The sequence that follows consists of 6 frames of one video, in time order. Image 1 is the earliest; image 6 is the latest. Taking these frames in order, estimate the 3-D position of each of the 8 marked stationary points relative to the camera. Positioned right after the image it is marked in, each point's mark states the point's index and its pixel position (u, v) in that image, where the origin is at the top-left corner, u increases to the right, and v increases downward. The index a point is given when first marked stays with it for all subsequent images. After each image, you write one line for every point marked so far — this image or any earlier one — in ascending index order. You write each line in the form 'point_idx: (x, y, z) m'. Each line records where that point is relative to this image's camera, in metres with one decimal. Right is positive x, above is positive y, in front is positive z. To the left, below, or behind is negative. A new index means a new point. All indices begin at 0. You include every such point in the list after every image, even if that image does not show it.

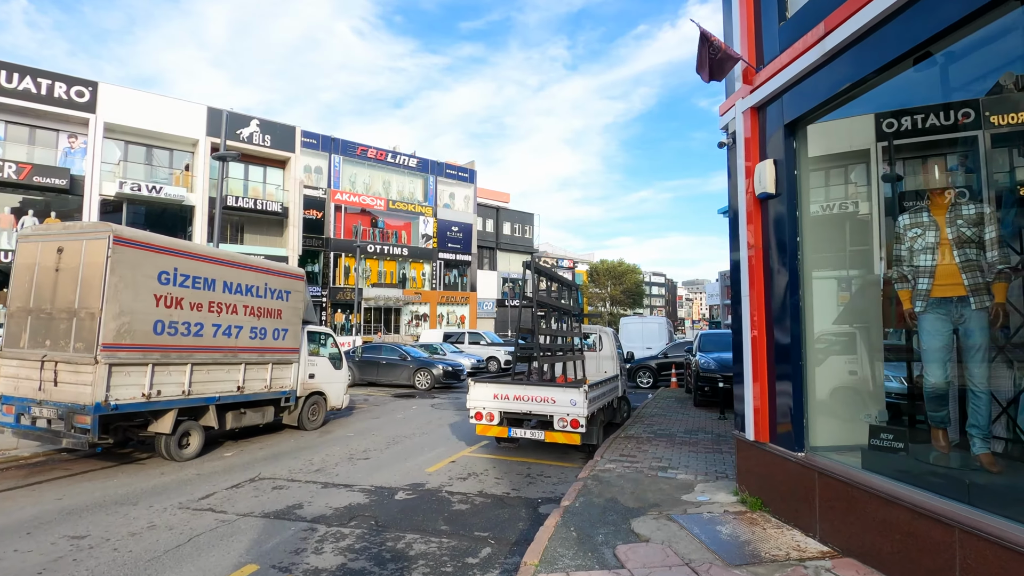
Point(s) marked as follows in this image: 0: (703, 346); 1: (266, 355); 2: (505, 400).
0: (+4.7, -1.4, +13.8) m
1: (-4.0, -1.1, +9.2) m
2: (-0.1, -1.5, +7.7) m
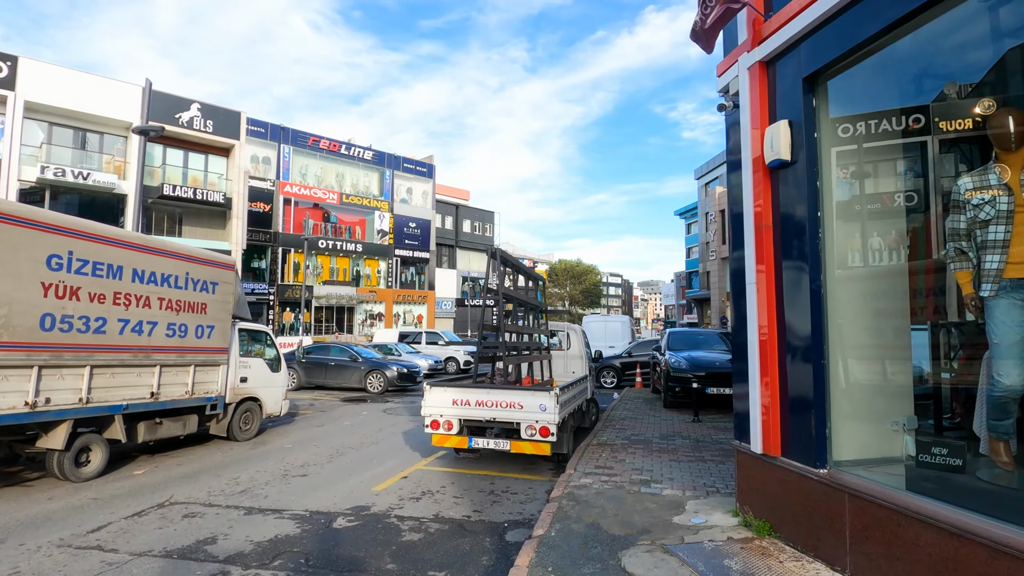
0: (+3.7, -1.3, +13.2) m
1: (-4.6, -1.0, +8.0) m
2: (-0.6, -1.4, +6.7) m
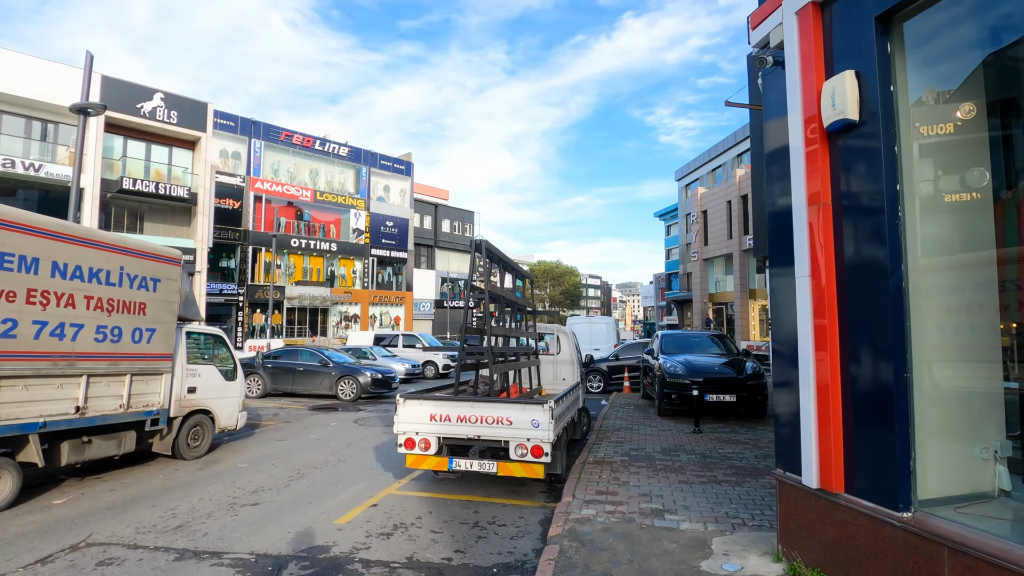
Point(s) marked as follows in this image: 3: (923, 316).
0: (+3.4, -1.3, +12.4) m
1: (-4.7, -0.9, +6.9) m
2: (-0.7, -1.4, +5.8) m
3: (+2.3, -0.1, +3.2) m
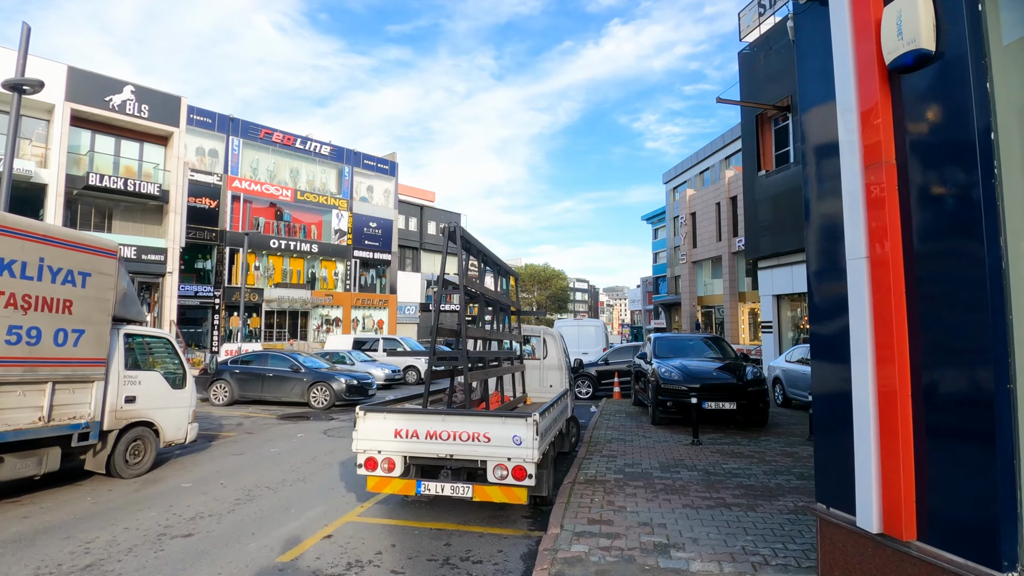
0: (+3.0, -1.3, +11.6) m
1: (-4.9, -0.9, +6.0) m
2: (-0.9, -1.3, +5.0) m
3: (+2.2, -0.1, +2.4) m
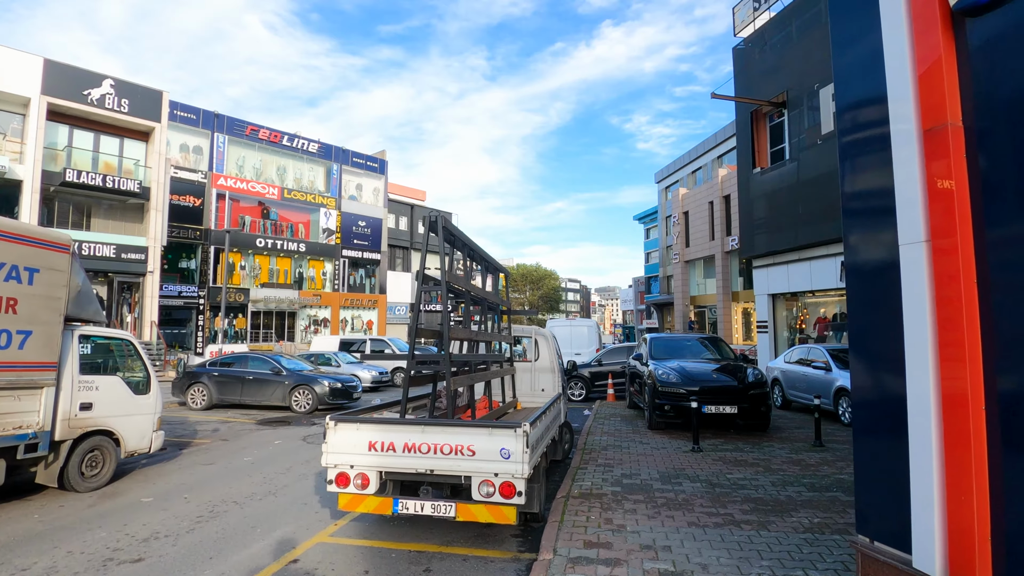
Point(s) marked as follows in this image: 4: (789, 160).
0: (+2.8, -1.3, +11.2) m
1: (-5.1, -0.8, +5.4) m
2: (-1.0, -1.3, +4.5) m
3: (+2.1, 0.0, +1.9) m
4: (+9.6, +4.4, +19.6) m
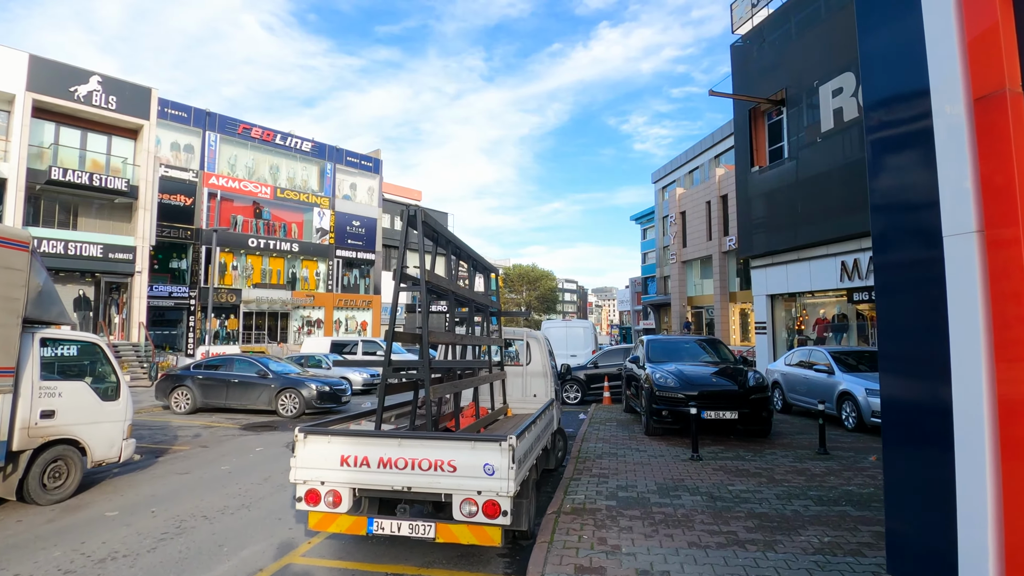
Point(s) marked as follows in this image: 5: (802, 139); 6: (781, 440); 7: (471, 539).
0: (+2.7, -1.3, +10.8) m
1: (-5.2, -0.8, +5.0) m
2: (-1.1, -1.3, +4.1) m
3: (+2.0, 0.0, +1.6) m
4: (+9.4, +4.4, +19.3) m
5: (+9.6, +4.9, +18.7) m
6: (+4.1, -2.3, +8.6) m
7: (-0.3, -1.7, +3.9) m
